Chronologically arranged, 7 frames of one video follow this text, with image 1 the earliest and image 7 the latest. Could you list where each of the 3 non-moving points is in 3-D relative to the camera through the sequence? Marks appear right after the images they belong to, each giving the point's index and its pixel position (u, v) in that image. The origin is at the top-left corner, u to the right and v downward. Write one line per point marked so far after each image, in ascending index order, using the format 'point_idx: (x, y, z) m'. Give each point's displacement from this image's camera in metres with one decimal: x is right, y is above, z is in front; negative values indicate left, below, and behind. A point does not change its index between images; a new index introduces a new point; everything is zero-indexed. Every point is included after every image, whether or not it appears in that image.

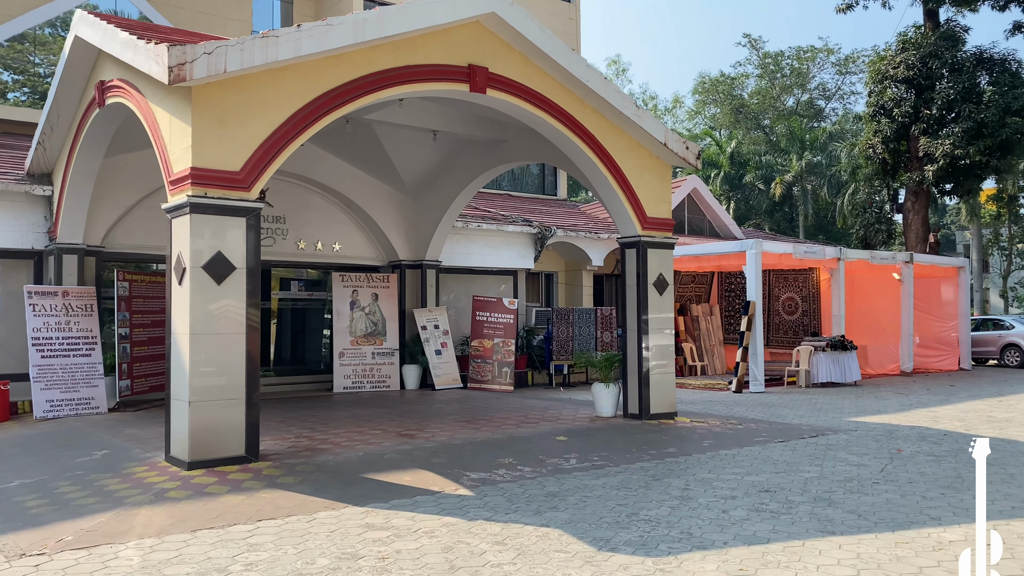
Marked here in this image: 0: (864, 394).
0: (+5.7, -1.7, +13.6) m
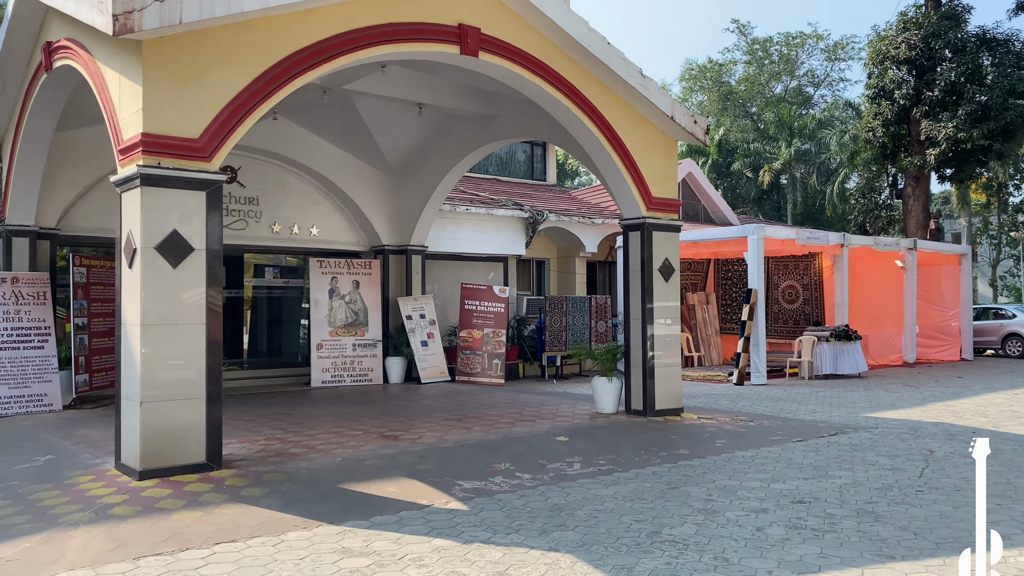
0: (+5.5, -1.5, +13.0) m
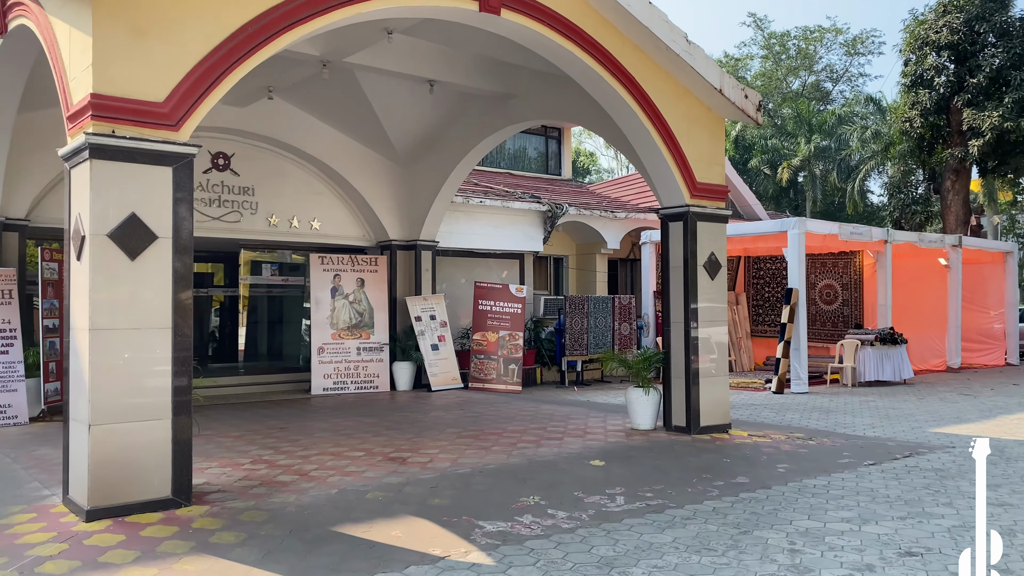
0: (+5.8, -1.5, +11.8) m
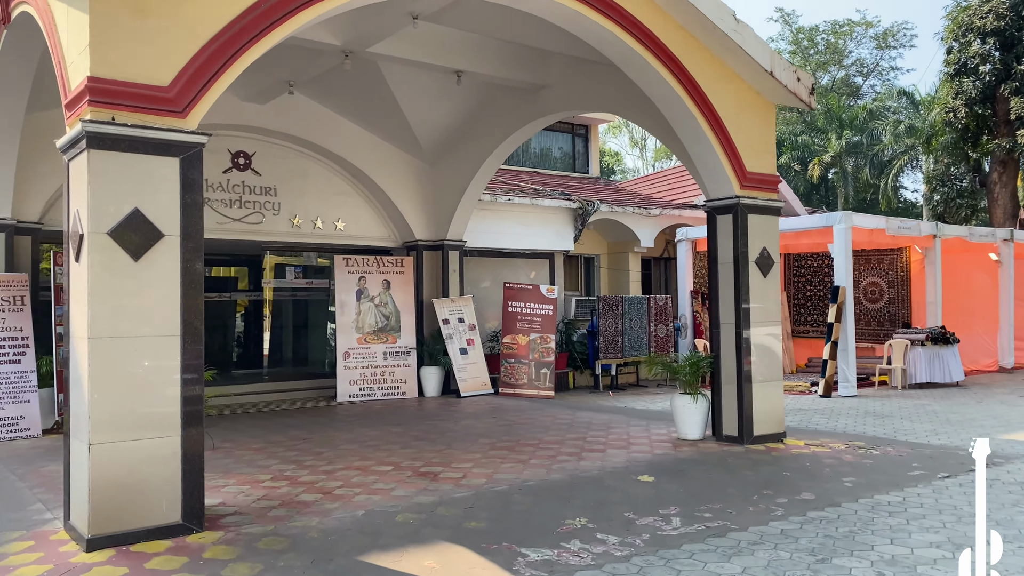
0: (+6.2, -1.5, +11.2) m
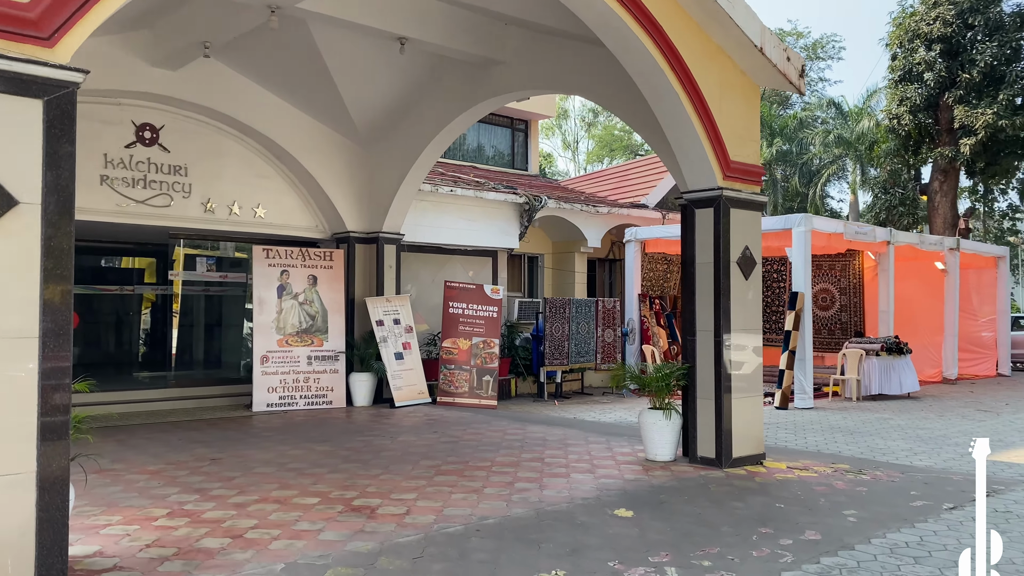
0: (+5.4, -1.6, +10.7) m
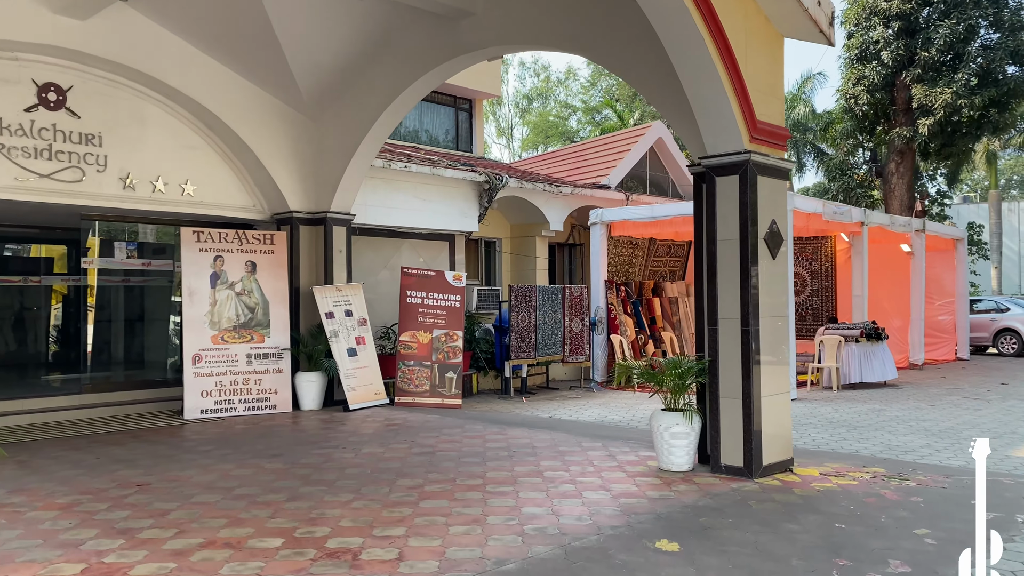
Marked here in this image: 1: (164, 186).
0: (+5.0, -1.4, +10.2) m
1: (-3.4, +1.0, +8.3) m
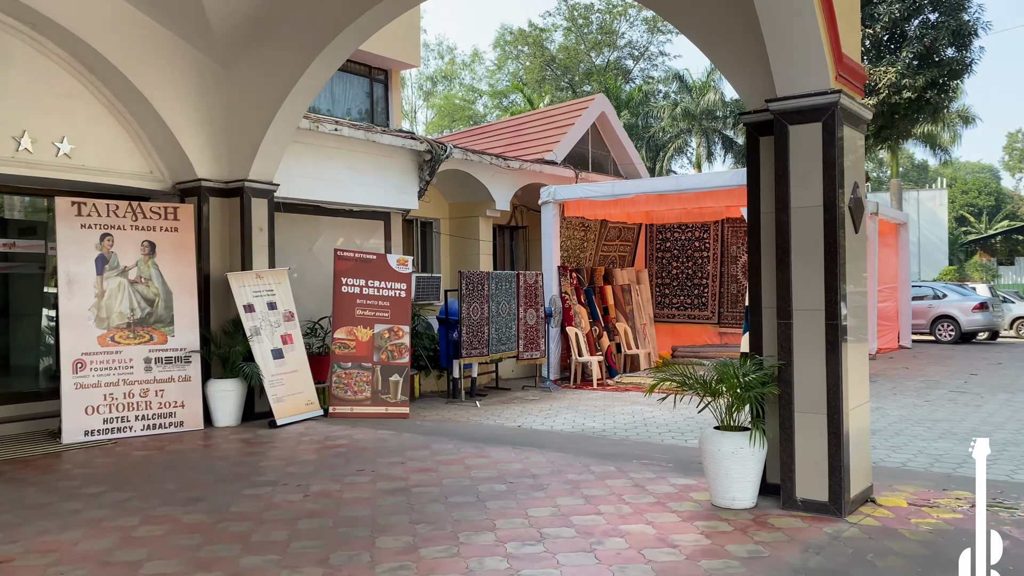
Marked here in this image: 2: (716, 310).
0: (+4.5, -1.2, +9.3) m
1: (-3.7, +1.1, +6.5) m
2: (+3.0, -0.3, +12.6) m
